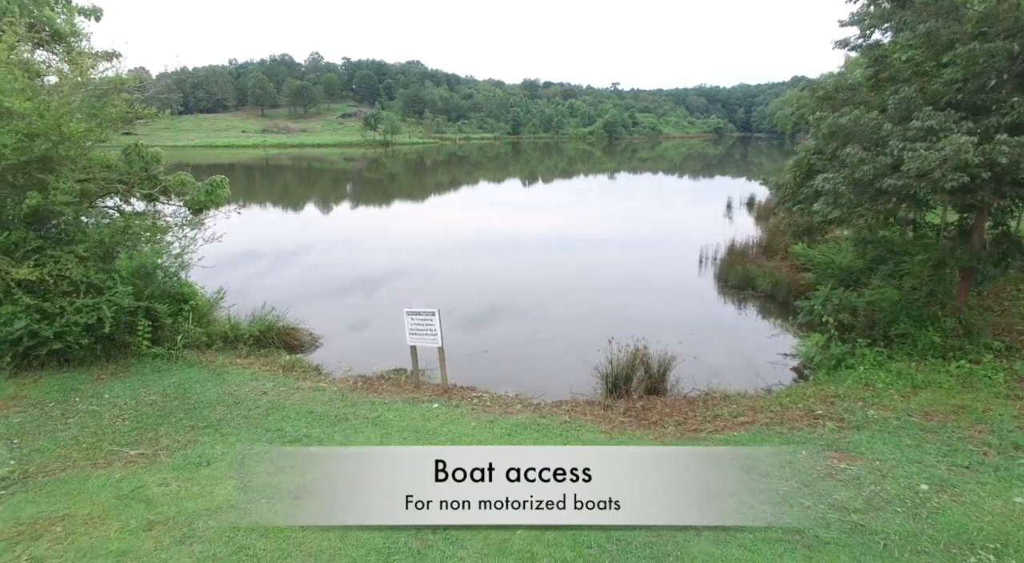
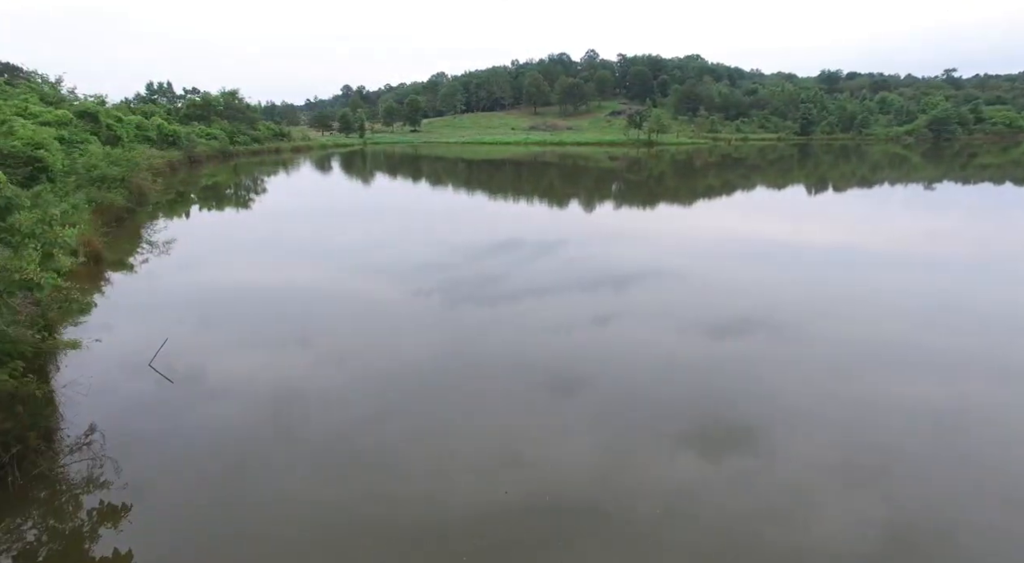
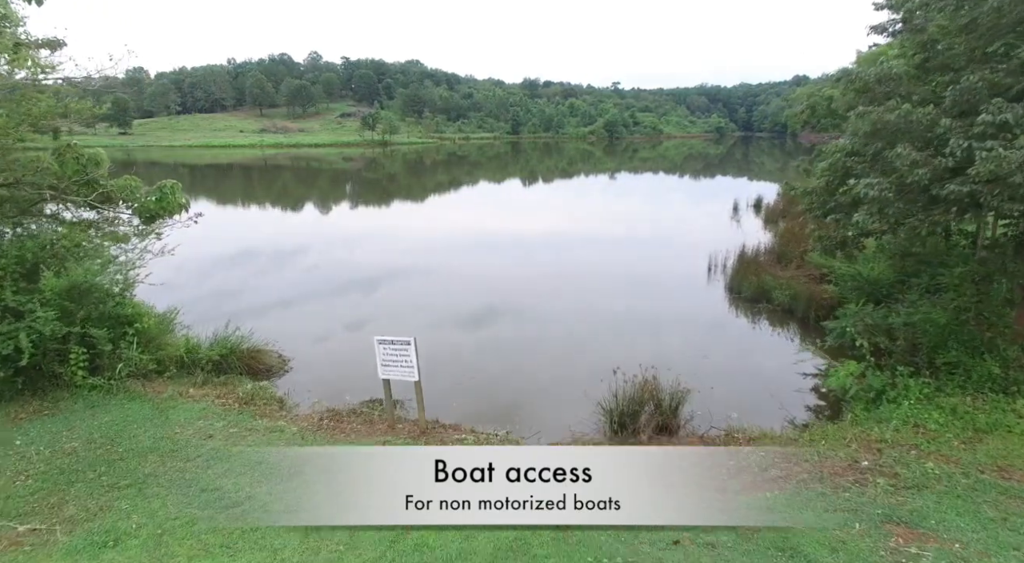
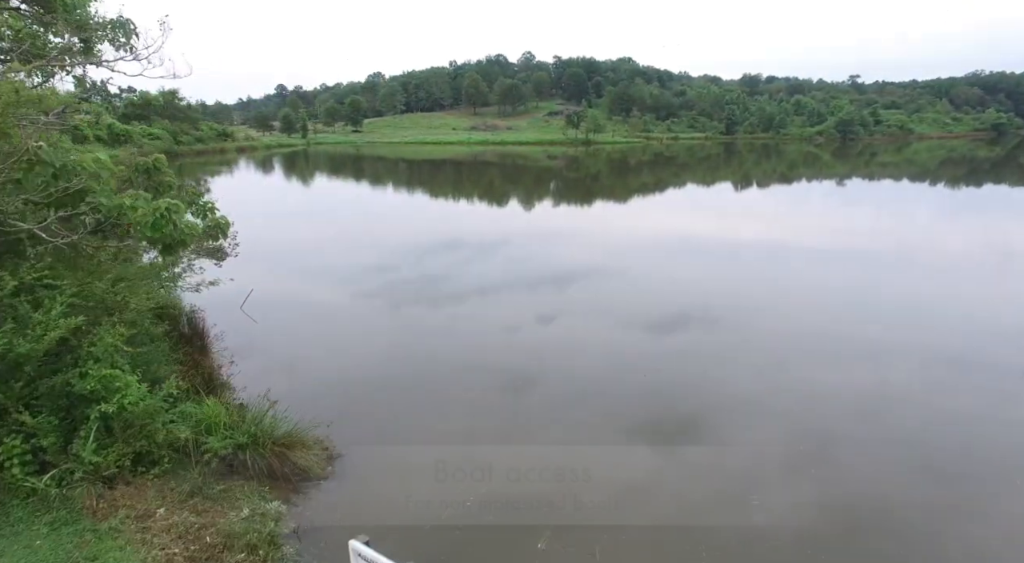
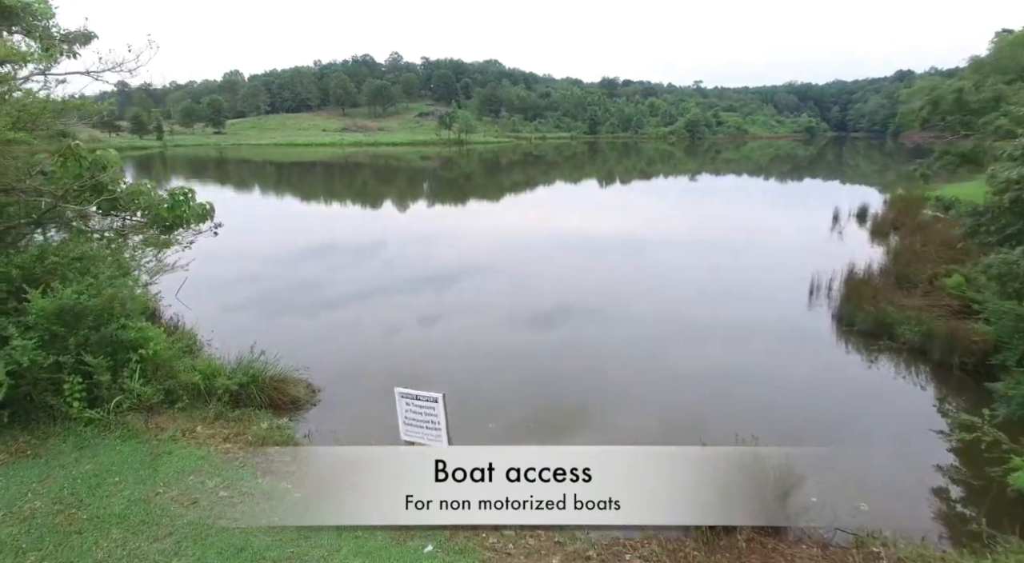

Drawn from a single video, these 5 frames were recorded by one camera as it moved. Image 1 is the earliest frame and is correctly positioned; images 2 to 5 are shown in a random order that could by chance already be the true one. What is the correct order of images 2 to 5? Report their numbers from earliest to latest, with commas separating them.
3, 5, 4, 2
